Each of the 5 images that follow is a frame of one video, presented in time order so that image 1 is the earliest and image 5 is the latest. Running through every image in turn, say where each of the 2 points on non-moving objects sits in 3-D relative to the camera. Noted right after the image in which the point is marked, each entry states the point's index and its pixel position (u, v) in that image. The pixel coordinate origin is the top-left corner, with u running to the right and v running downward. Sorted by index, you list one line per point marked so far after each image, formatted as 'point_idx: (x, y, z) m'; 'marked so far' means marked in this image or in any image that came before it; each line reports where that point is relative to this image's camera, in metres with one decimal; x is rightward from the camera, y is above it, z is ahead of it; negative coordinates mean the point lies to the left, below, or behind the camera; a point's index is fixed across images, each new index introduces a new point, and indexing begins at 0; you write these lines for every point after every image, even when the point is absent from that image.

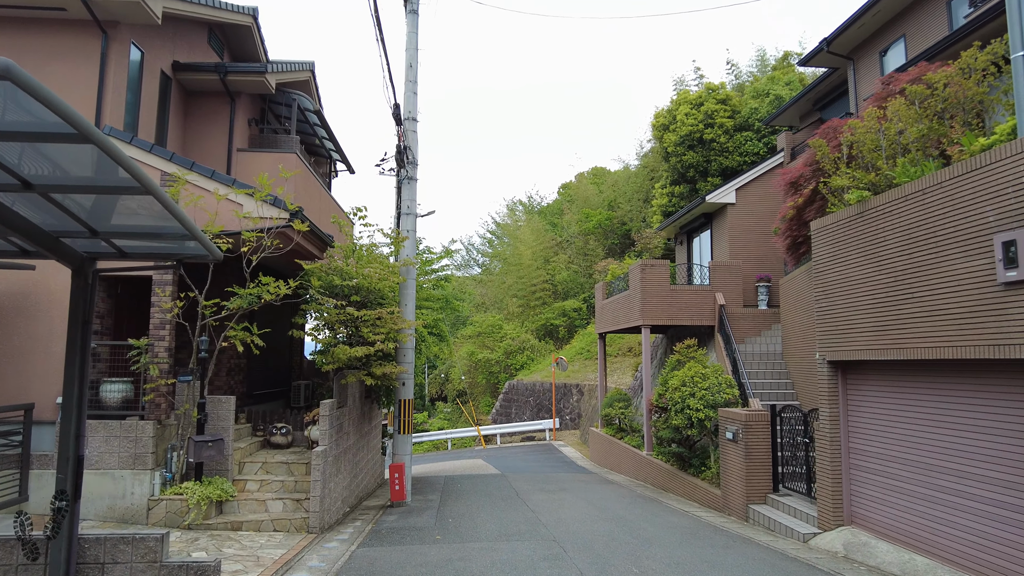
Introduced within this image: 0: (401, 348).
0: (-1.7, -0.9, +10.0) m
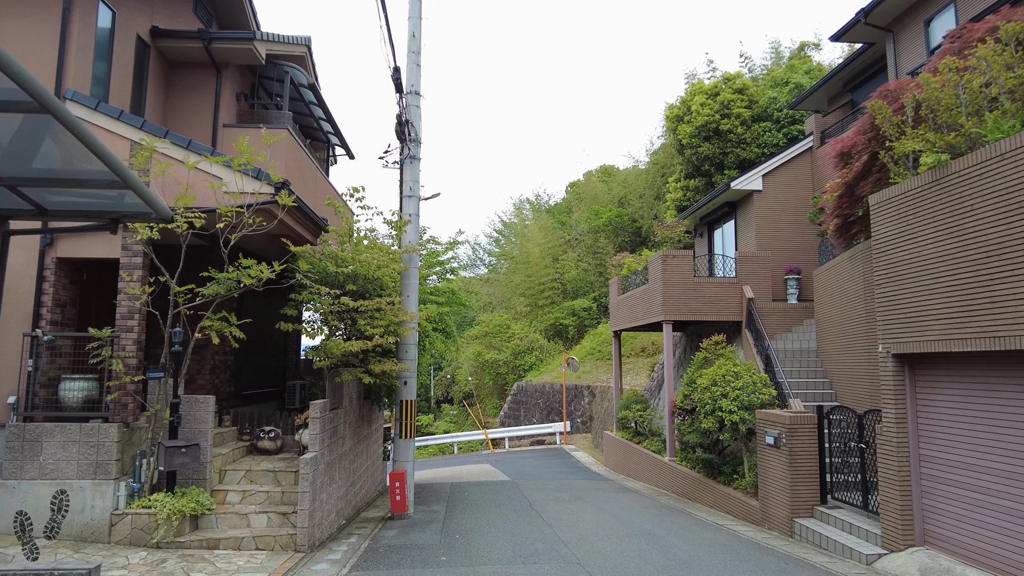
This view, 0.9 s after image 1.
0: (-1.5, -0.8, +9.1) m
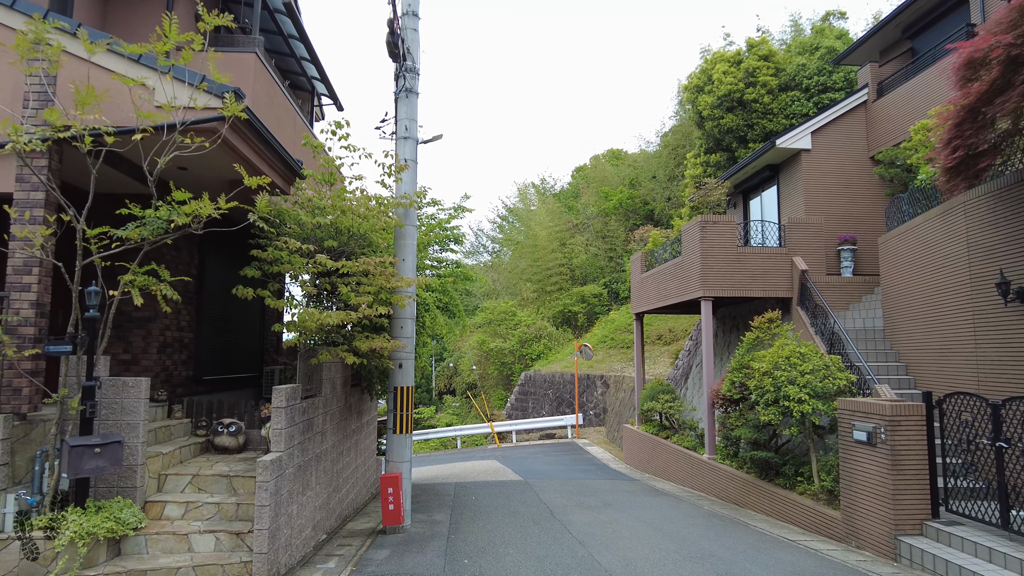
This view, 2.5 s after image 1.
0: (-1.3, -0.3, +7.4) m
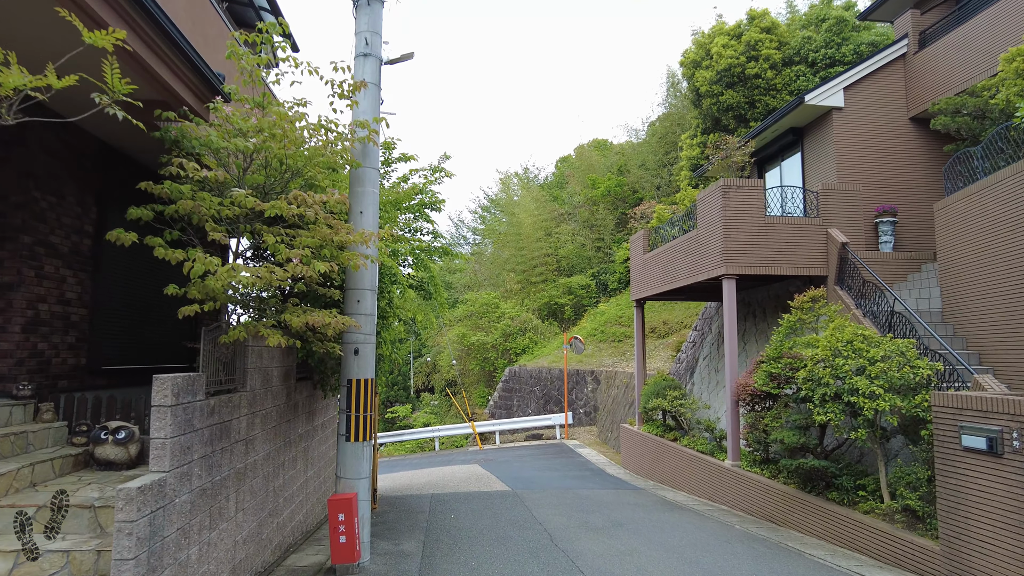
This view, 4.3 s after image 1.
0: (-1.4, 0.0, +5.6) m
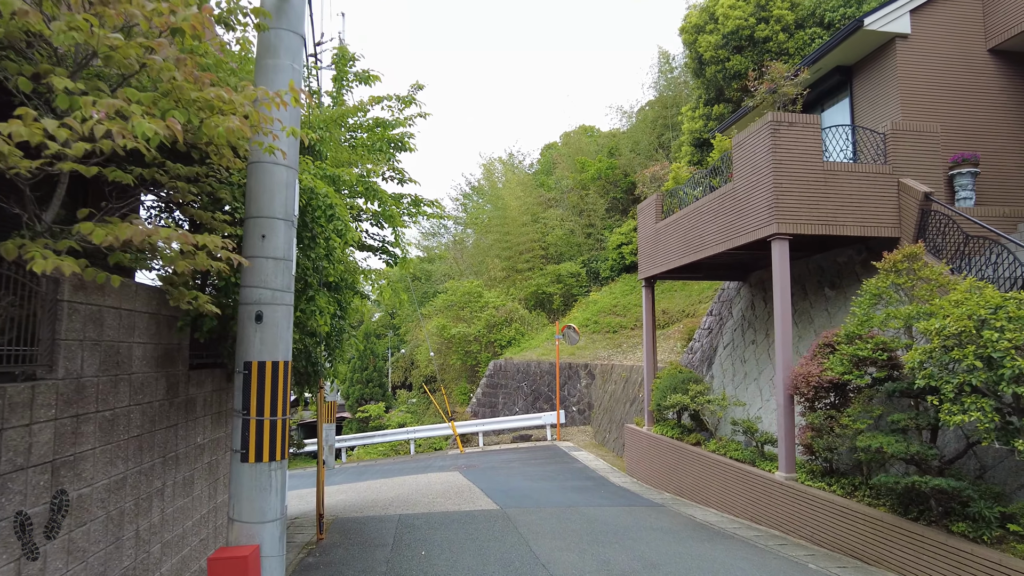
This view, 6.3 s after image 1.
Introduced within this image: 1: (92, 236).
0: (-1.4, +0.4, +3.5) m
1: (-1.6, +0.2, +2.5) m
